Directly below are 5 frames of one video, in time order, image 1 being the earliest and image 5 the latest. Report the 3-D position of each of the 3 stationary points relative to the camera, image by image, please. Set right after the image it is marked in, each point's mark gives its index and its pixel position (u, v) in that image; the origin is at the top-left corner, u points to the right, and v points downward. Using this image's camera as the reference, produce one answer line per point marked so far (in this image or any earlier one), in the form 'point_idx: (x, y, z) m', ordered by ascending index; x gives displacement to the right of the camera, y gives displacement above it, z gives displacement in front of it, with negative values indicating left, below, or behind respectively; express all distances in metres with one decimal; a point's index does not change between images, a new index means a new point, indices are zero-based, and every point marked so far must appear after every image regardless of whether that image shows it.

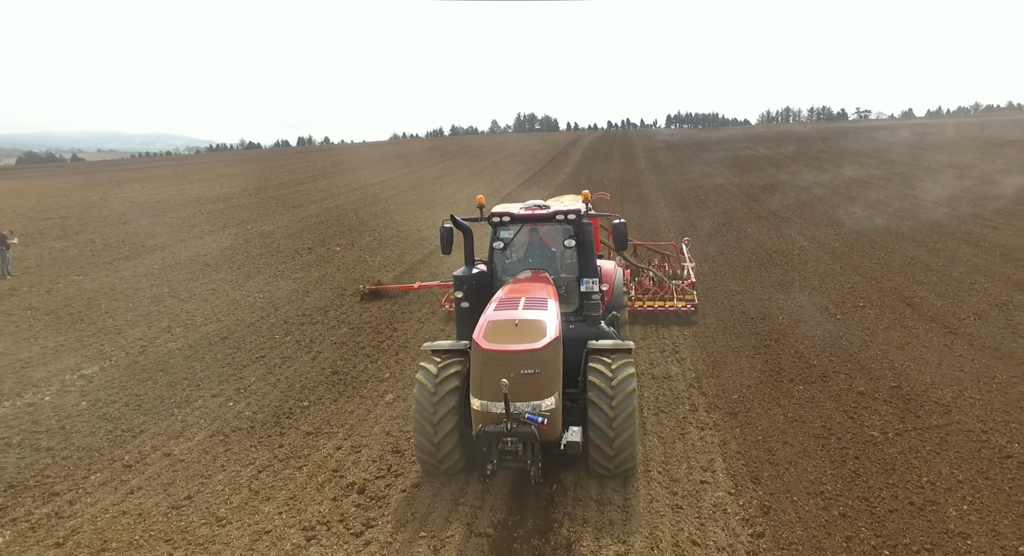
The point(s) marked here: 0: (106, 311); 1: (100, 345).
0: (-7.1, -0.5, +12.7) m
1: (-6.1, -0.9, +10.4) m
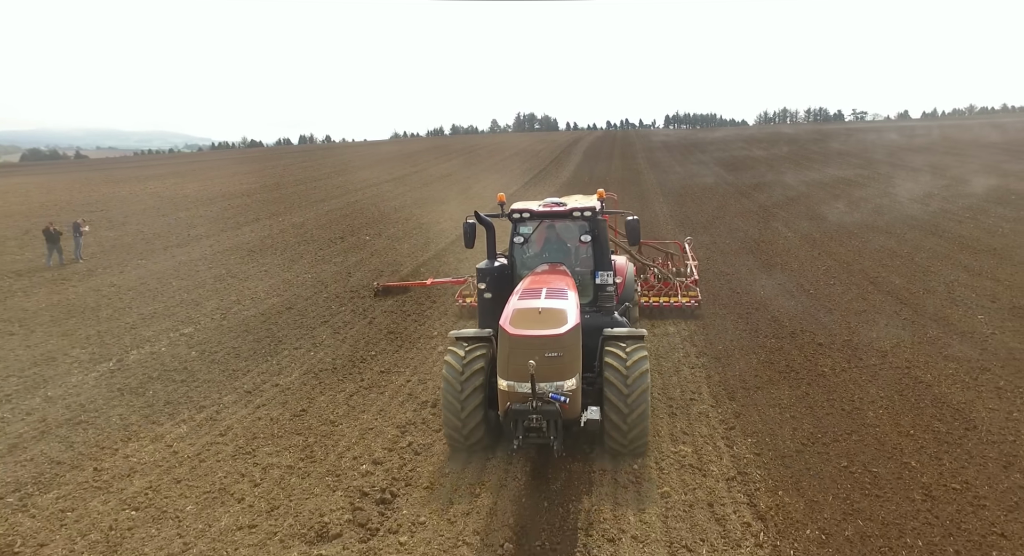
0: (-6.8, -0.1, +14.6) m
1: (-5.7, -0.6, +12.4) m
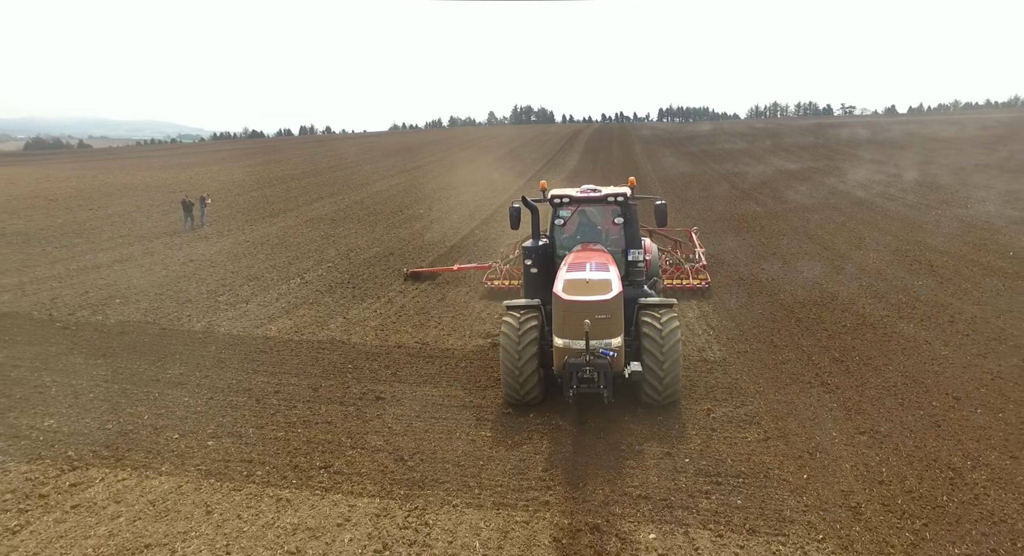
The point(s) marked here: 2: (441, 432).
0: (-5.8, +1.1, +19.5) m
1: (-4.7, +0.6, +17.3) m
2: (-0.7, -1.5, +6.6) m
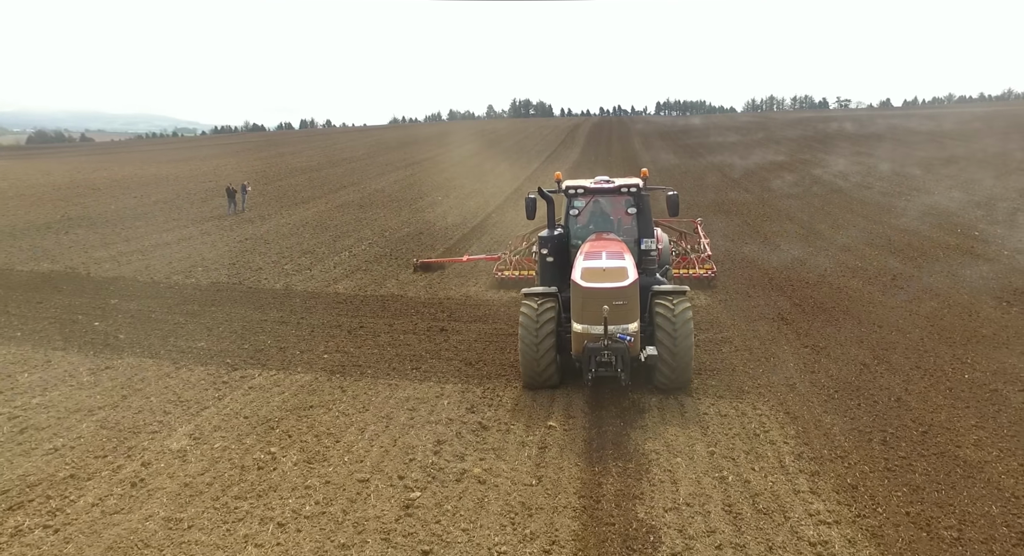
0: (-5.4, +1.8, +21.8) m
1: (-4.3, +1.2, +19.6) m
2: (-0.2, -0.9, +9.0) m
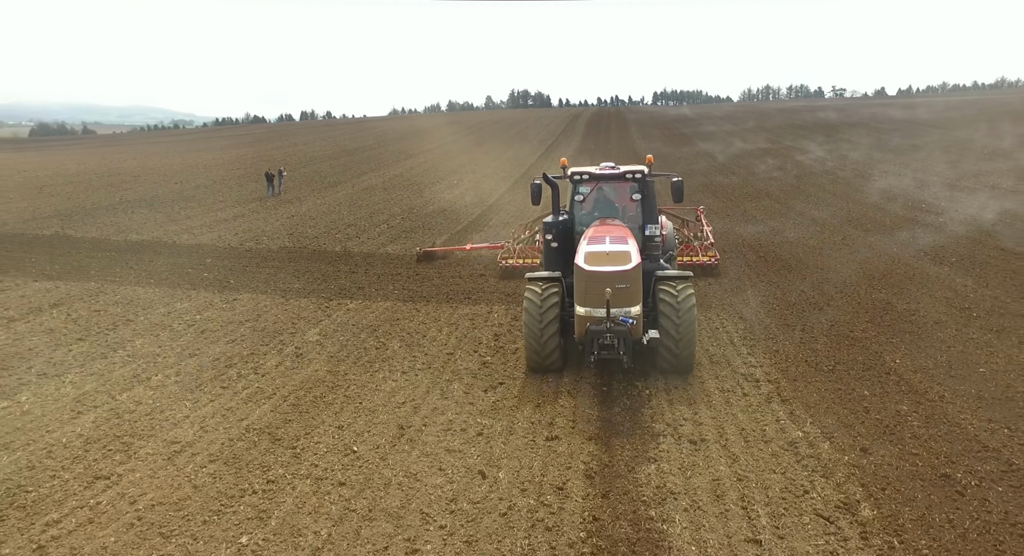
0: (-5.0, +2.7, +24.5) m
1: (-3.9, +2.1, +22.3) m
2: (+0.2, -0.2, +11.7) m
